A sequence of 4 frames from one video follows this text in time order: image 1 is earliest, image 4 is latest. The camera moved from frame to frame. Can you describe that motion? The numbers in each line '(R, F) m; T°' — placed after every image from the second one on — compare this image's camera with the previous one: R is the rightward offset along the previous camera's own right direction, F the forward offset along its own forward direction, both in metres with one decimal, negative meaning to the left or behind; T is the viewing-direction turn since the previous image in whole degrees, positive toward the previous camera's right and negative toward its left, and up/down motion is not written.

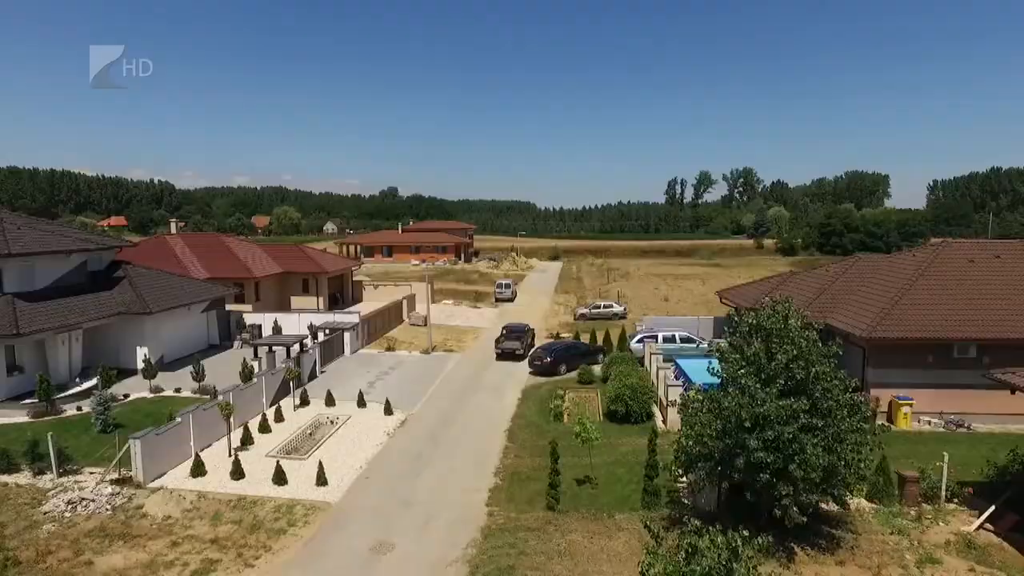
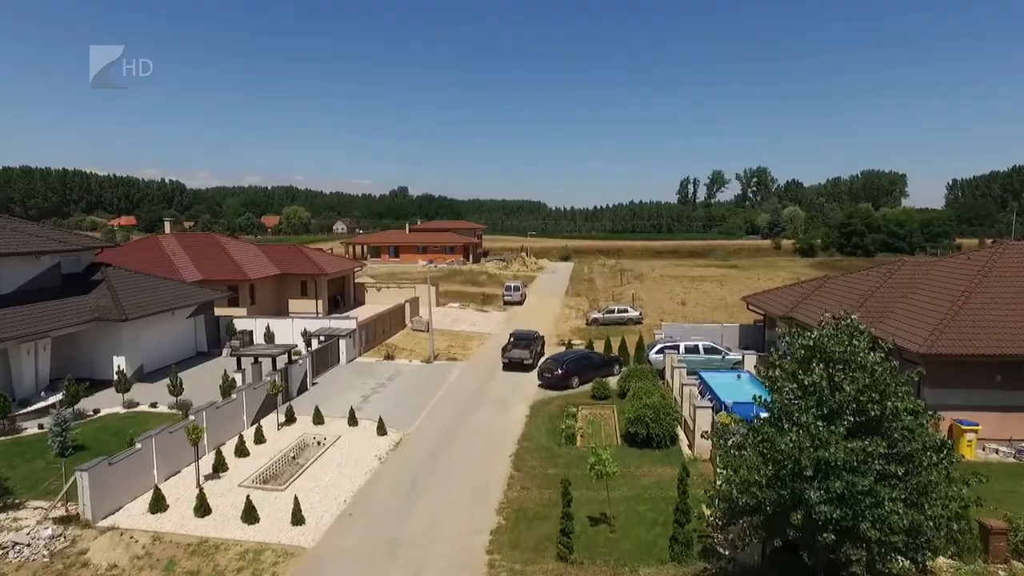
(+0.1, +2.0) m; -1°
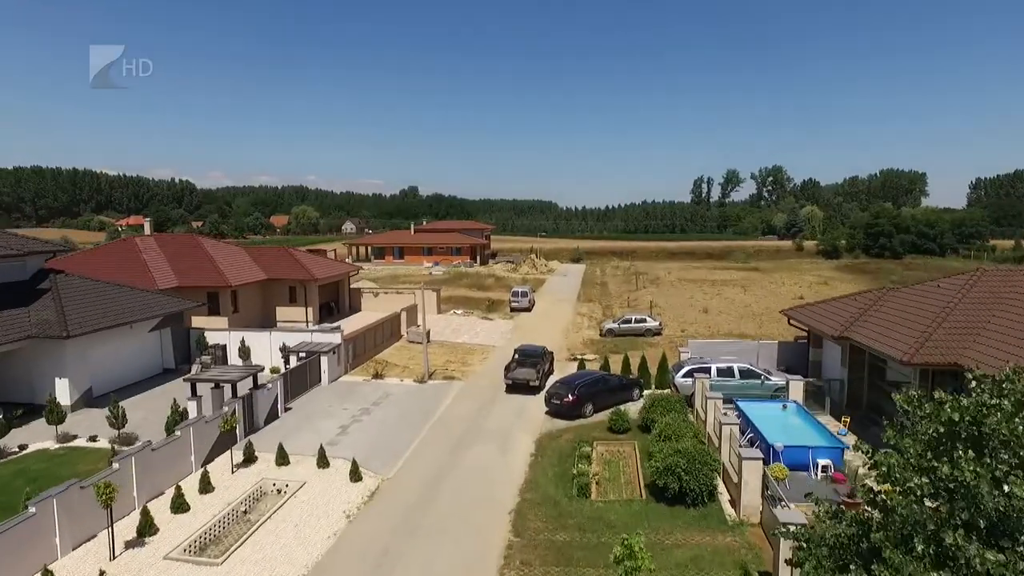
(+0.2, +3.1) m; -1°
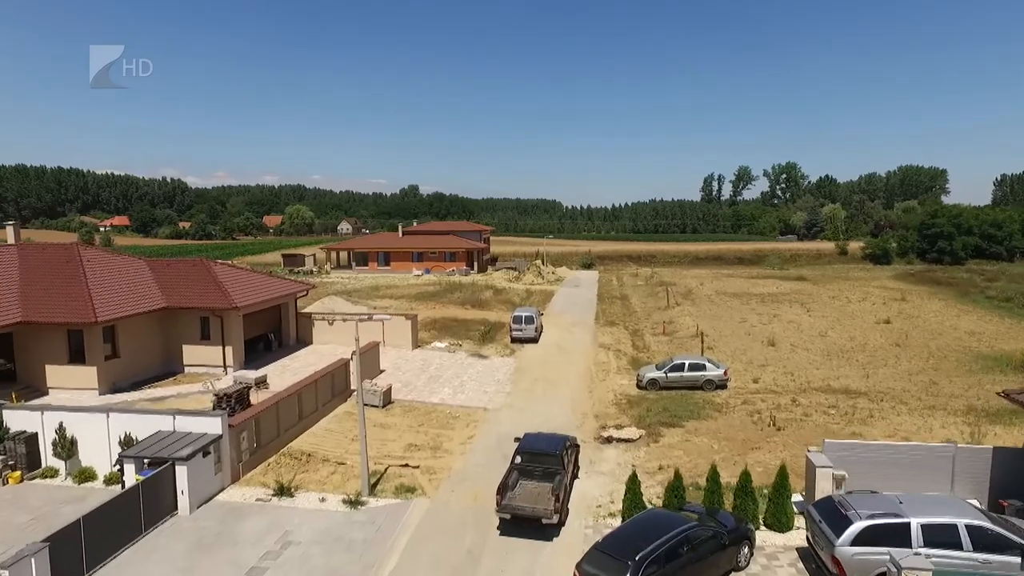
(+0.1, +9.7) m; 0°
